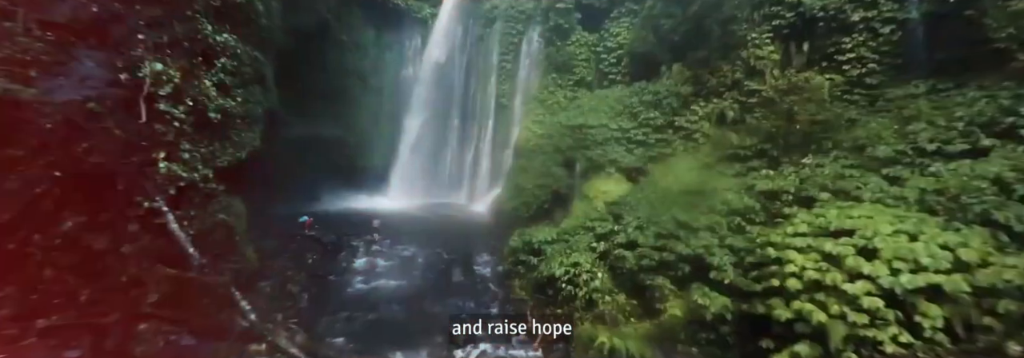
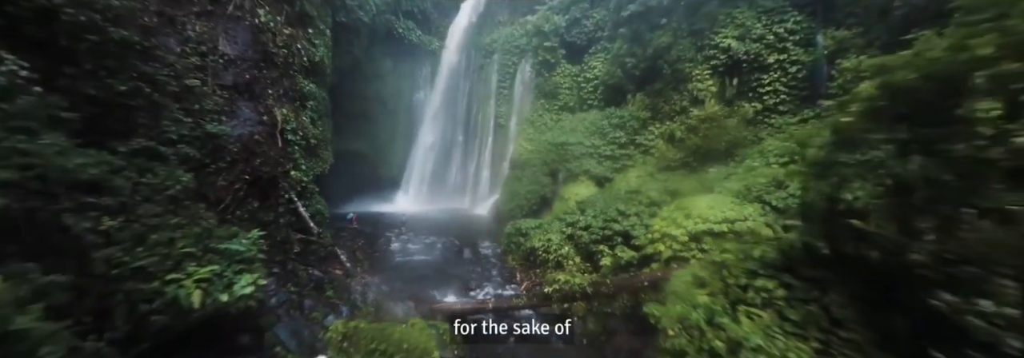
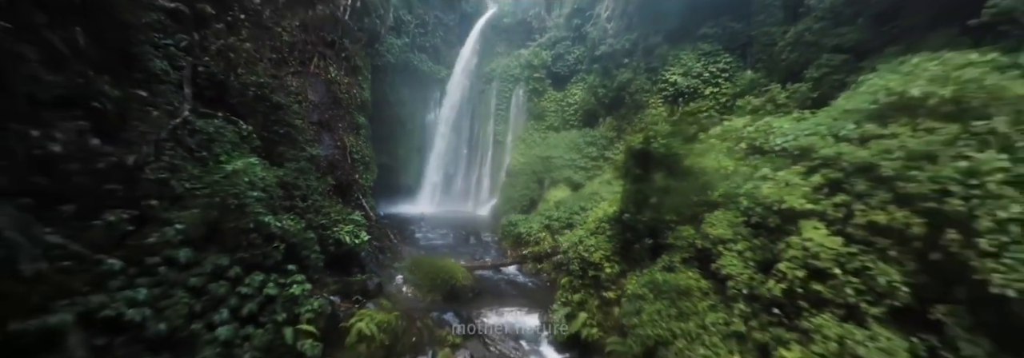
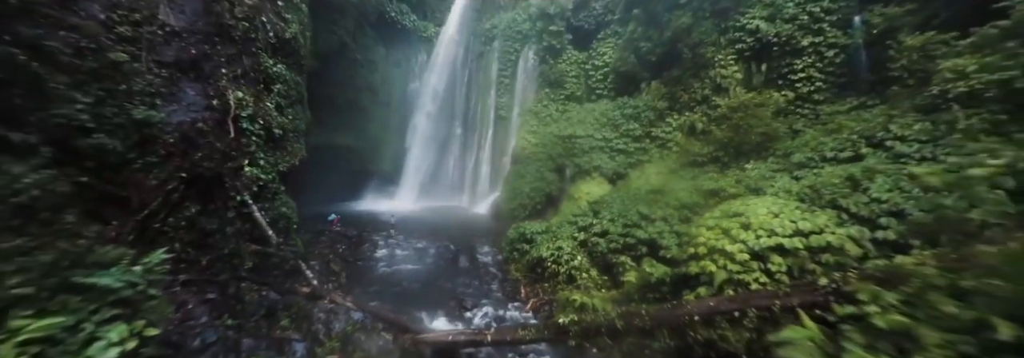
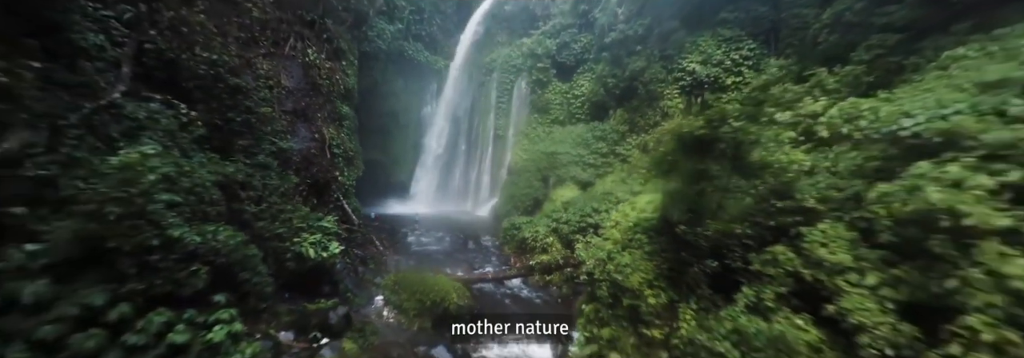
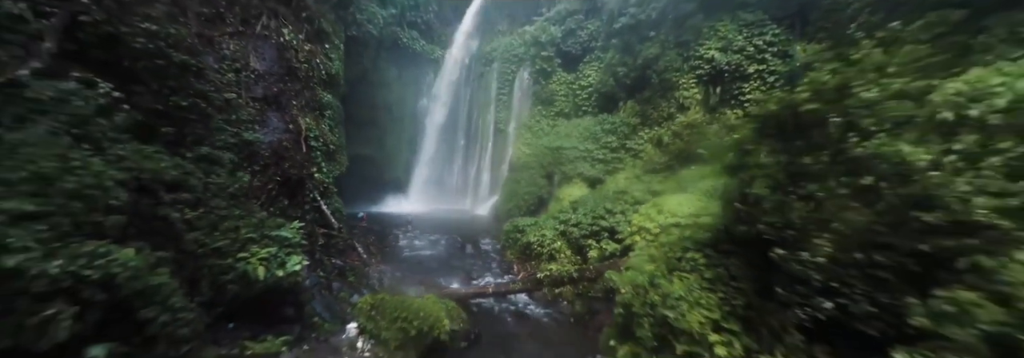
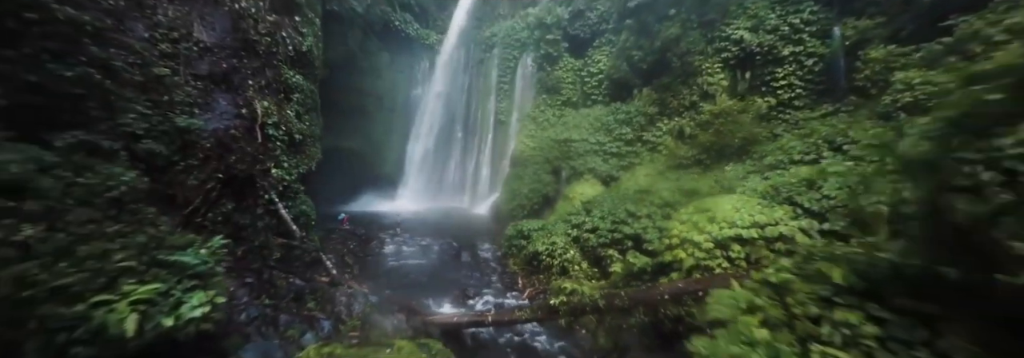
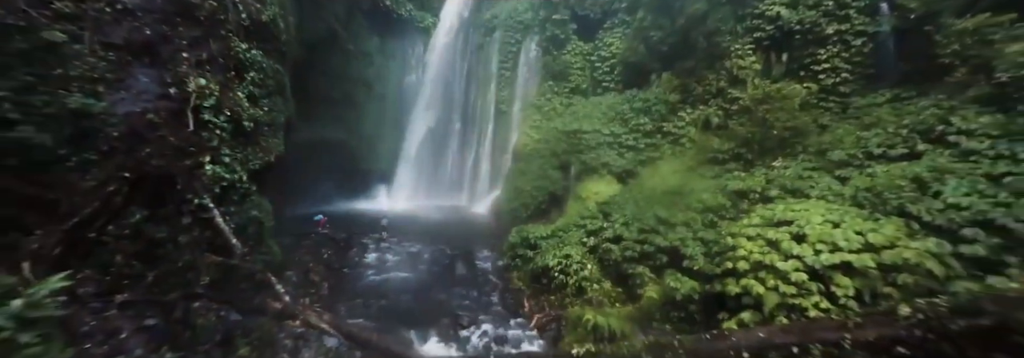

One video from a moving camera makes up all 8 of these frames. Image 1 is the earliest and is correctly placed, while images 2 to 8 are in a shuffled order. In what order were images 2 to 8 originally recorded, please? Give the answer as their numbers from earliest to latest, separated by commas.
8, 4, 7, 2, 6, 5, 3
